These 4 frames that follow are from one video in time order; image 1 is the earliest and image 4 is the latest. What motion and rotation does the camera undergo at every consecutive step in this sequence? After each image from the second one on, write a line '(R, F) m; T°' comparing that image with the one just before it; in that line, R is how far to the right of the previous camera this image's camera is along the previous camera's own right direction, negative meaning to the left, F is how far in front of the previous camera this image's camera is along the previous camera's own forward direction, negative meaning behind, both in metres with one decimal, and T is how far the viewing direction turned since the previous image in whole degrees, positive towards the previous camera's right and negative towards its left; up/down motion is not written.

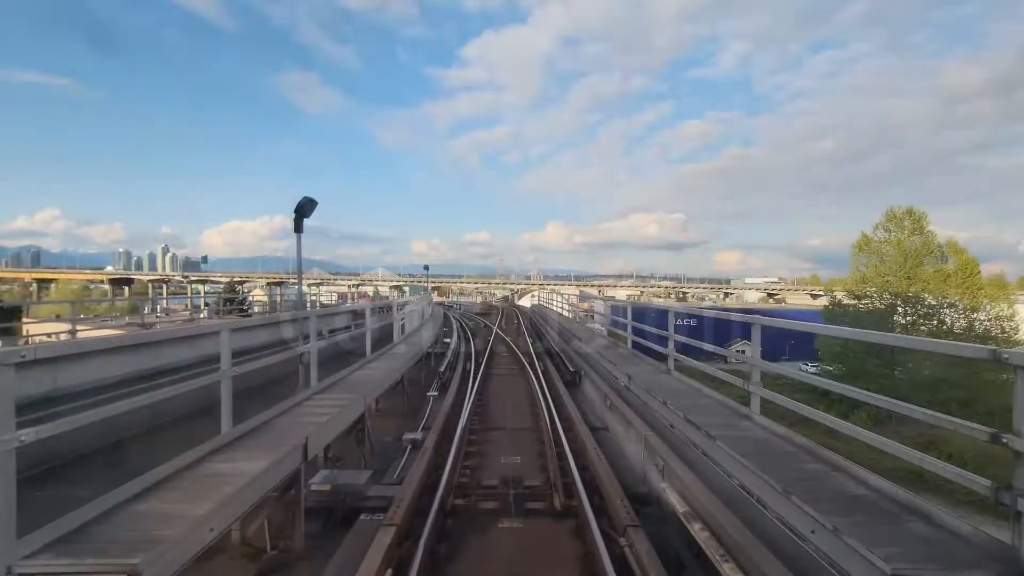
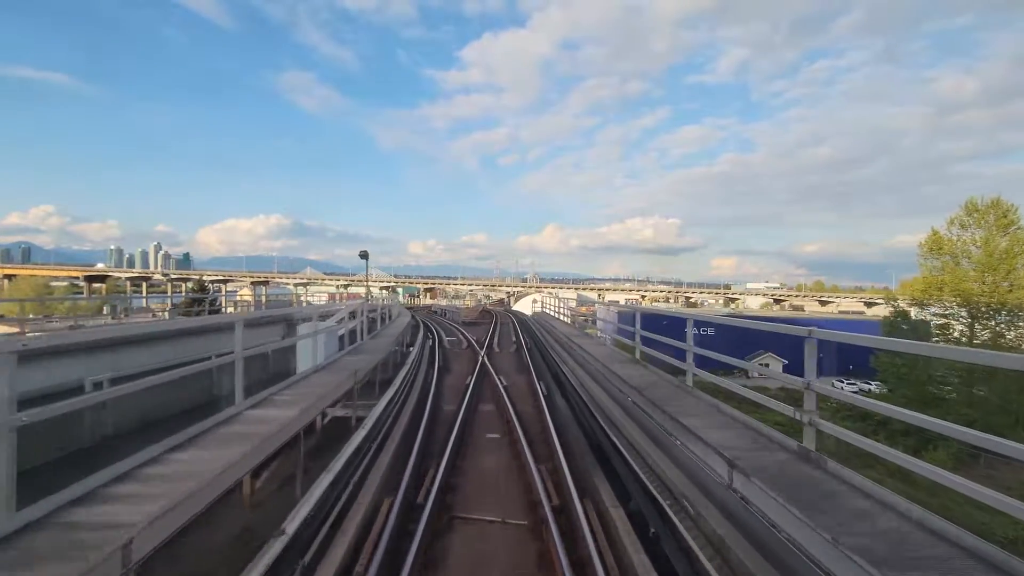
(0.0, +0.9) m; 0°
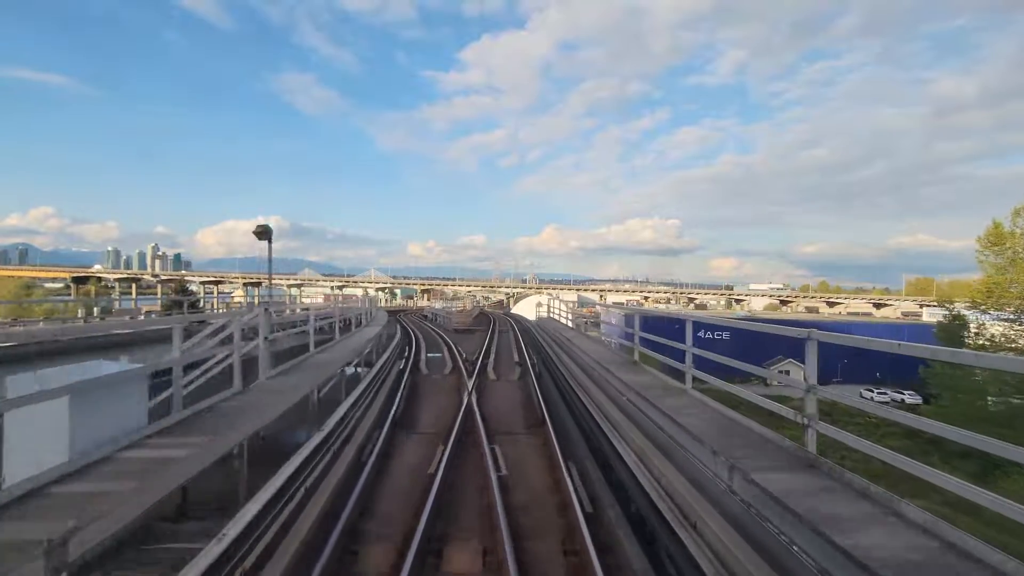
(0.0, +0.6) m; 0°
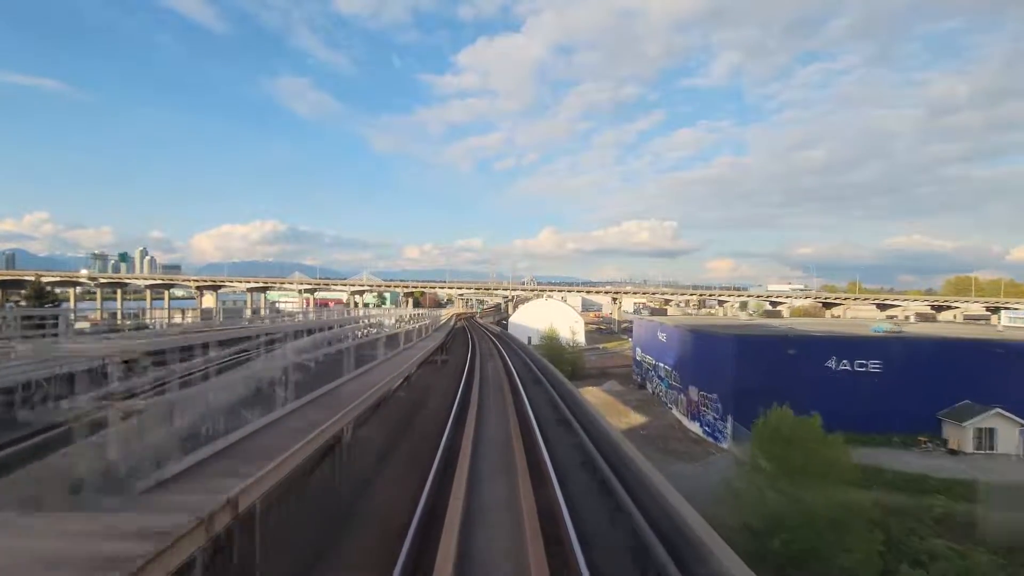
(0.0, +2.9) m; 0°
